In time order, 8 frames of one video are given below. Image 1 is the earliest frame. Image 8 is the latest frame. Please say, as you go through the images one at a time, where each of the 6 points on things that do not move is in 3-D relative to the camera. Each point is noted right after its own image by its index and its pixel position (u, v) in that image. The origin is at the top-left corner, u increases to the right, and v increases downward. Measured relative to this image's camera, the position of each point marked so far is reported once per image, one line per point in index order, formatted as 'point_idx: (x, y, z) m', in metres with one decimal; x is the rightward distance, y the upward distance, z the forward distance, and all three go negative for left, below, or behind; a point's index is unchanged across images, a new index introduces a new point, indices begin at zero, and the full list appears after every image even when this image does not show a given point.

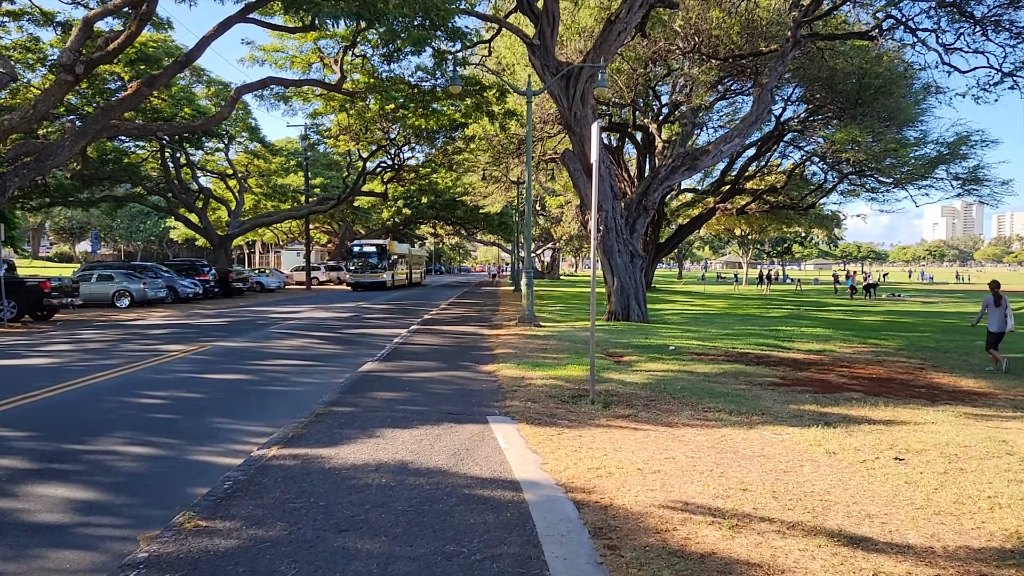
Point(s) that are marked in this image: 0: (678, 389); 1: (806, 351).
0: (+1.8, -1.1, +8.4) m
1: (+4.7, -1.0, +12.1) m
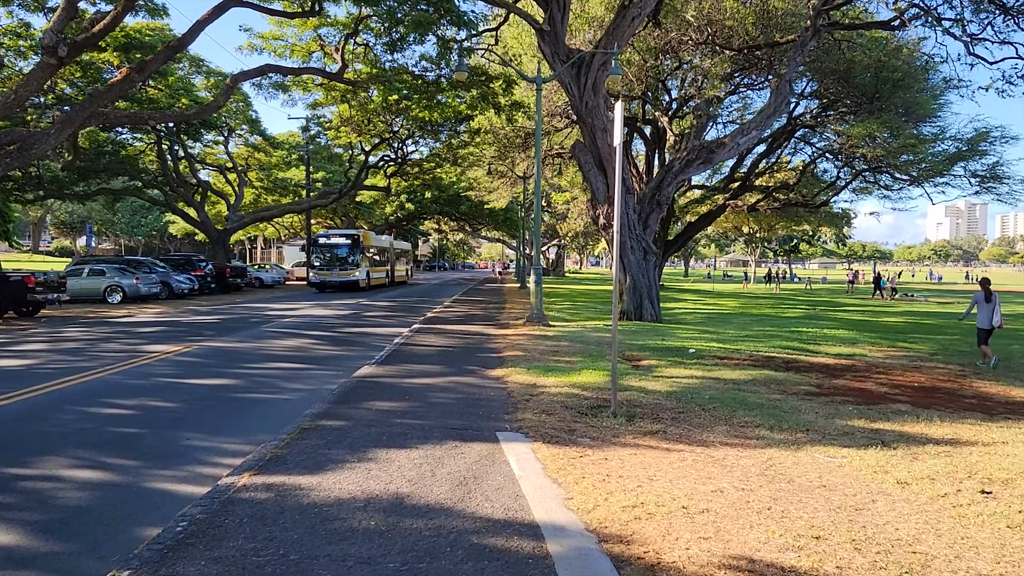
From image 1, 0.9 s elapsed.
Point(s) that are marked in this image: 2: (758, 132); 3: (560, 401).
0: (+1.9, -1.1, +7.5) m
1: (+4.8, -1.0, +11.3) m
2: (+5.8, +3.7, +17.9) m
3: (+0.5, -1.1, +7.2) m
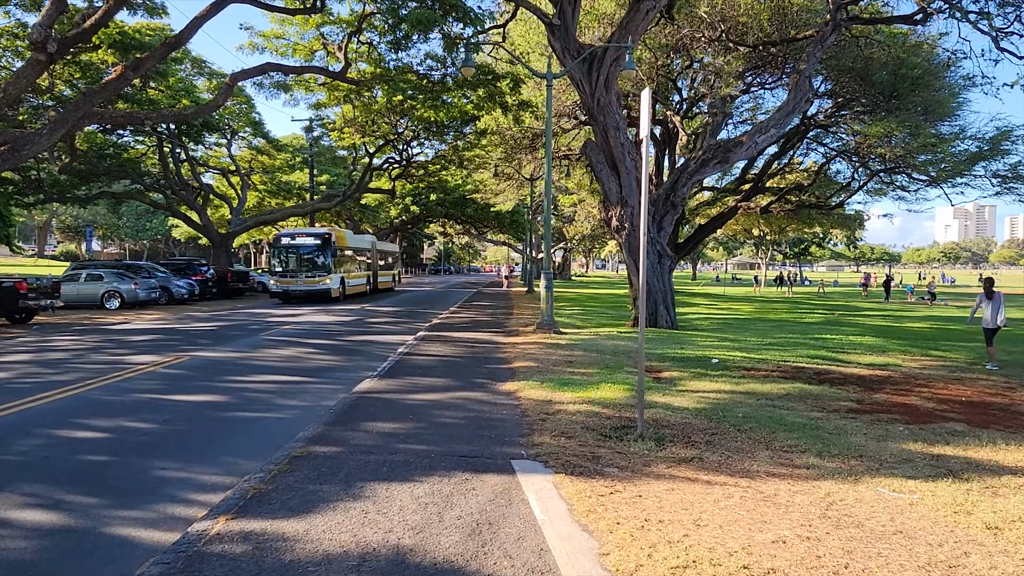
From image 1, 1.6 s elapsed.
0: (+2.1, -1.2, +6.8) m
1: (+5.0, -1.1, +10.6) m
2: (+6.0, +3.6, +17.2) m
3: (+0.6, -1.1, +6.5) m
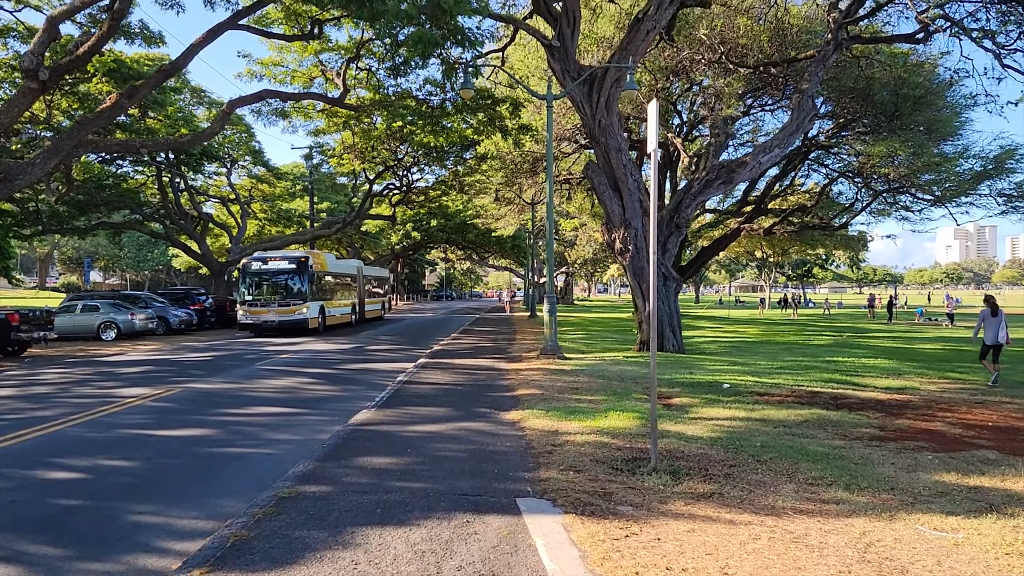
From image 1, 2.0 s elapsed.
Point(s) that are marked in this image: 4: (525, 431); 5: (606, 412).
0: (+2.1, -1.4, +6.4) m
1: (+5.0, -1.4, +10.2) m
2: (+6.1, +3.1, +17.0) m
3: (+0.6, -1.3, +6.1) m
4: (+0.1, -1.3, +7.1) m
5: (+1.0, -1.3, +8.1) m
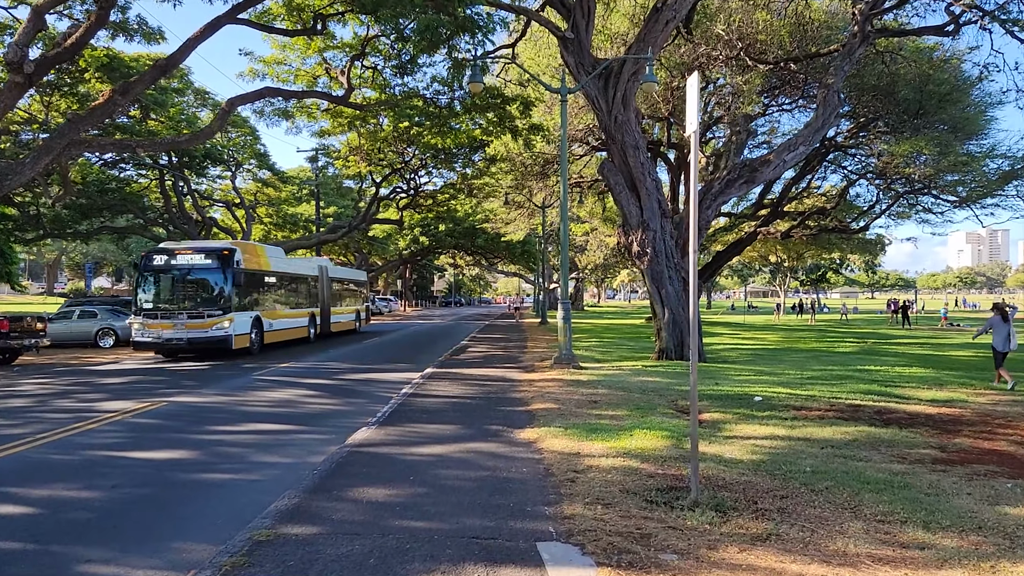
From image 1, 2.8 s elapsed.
0: (+2.2, -1.4, +5.6) m
1: (+5.2, -1.4, +9.3) m
2: (+6.3, +3.0, +16.2) m
3: (+0.7, -1.4, +5.3) m
4: (+0.3, -1.4, +6.3) m
5: (+1.2, -1.4, +7.3) m
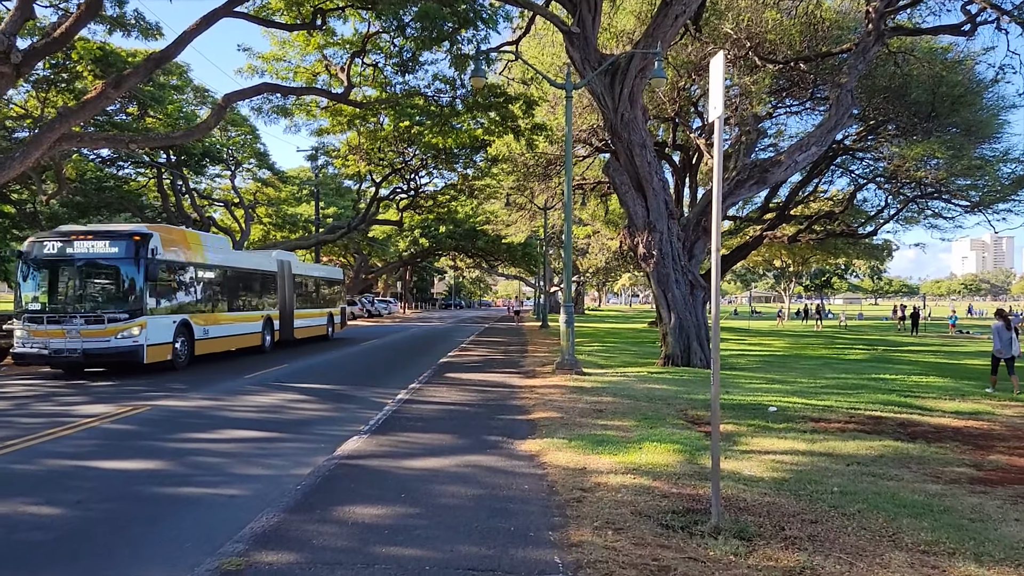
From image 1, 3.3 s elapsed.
0: (+2.2, -1.4, +5.2) m
1: (+5.2, -1.5, +8.8) m
2: (+6.4, +2.9, +15.7) m
3: (+0.8, -1.4, +4.8) m
4: (+0.3, -1.4, +5.8) m
5: (+1.2, -1.4, +6.8) m
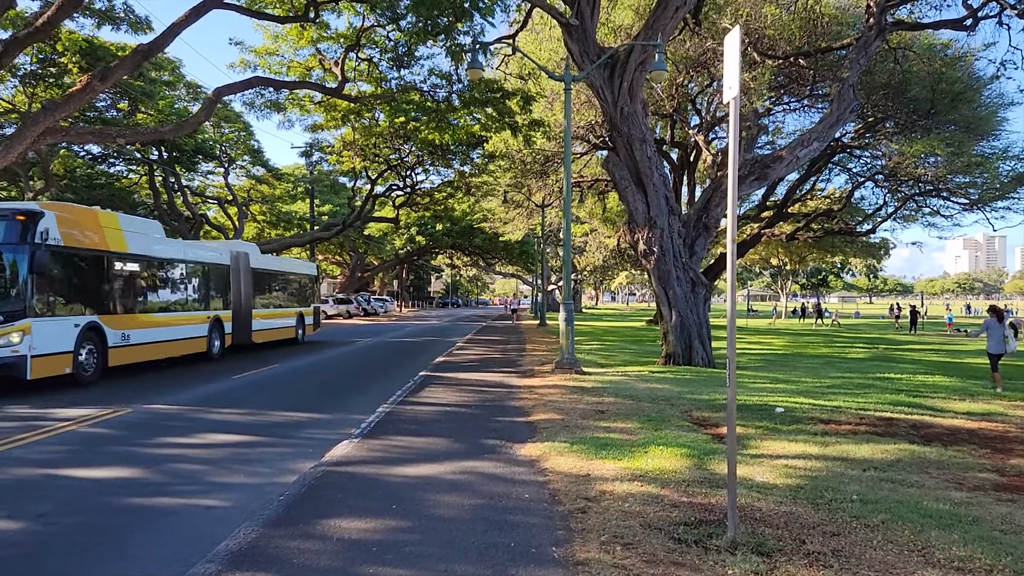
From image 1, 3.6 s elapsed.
0: (+2.2, -1.4, +4.8) m
1: (+5.2, -1.5, +8.5) m
2: (+6.3, +2.9, +15.4) m
3: (+0.8, -1.3, +4.5) m
4: (+0.3, -1.4, +5.5) m
5: (+1.2, -1.4, +6.5) m
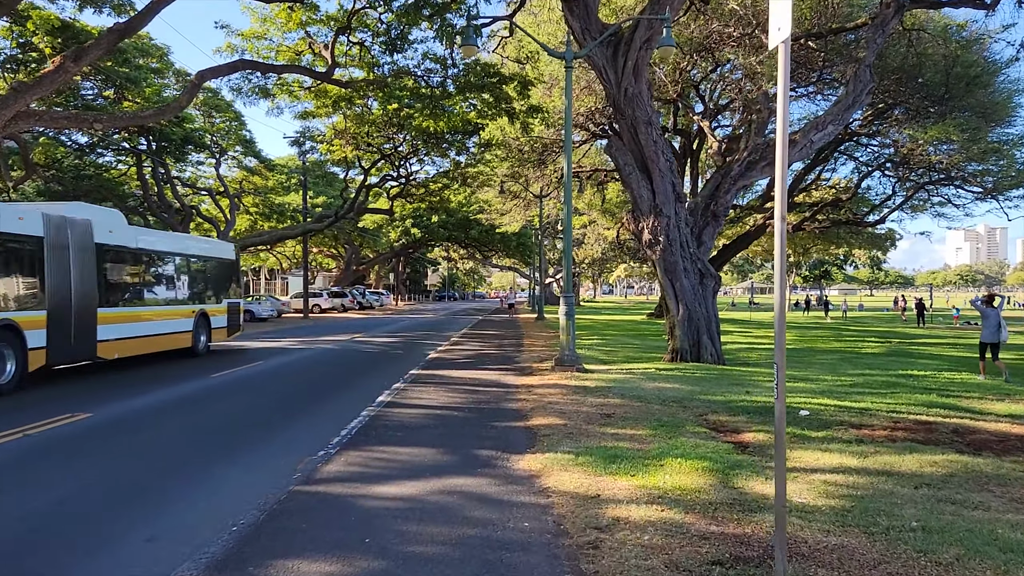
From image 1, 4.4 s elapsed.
0: (+2.2, -1.3, +4.1) m
1: (+5.1, -1.4, +7.8) m
2: (+6.2, +3.1, +14.6) m
3: (+0.7, -1.3, +3.7) m
4: (+0.2, -1.3, +4.7) m
5: (+1.1, -1.3, +5.7) m
